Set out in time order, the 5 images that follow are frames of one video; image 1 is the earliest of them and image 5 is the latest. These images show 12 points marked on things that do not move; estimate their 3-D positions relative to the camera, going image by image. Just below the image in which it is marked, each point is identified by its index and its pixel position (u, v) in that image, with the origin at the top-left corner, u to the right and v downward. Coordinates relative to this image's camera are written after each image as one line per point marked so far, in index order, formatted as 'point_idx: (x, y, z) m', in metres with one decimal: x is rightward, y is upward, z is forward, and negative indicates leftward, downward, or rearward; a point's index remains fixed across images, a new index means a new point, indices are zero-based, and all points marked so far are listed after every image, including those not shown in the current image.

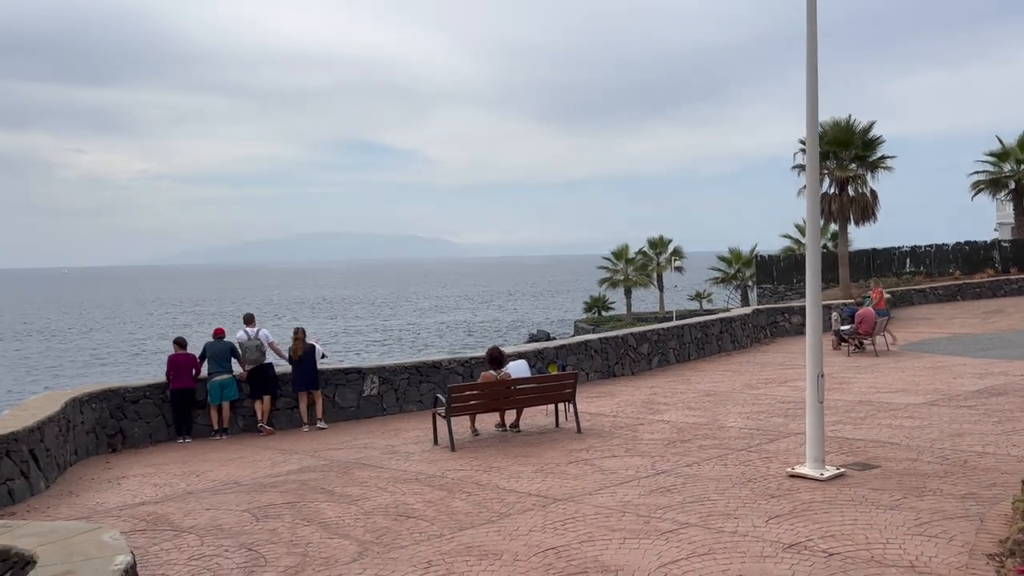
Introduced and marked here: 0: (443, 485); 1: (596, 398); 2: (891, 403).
0: (-0.7, -1.9, +8.0) m
1: (+1.3, -1.8, +13.4) m
2: (+5.2, -1.6, +11.5) m
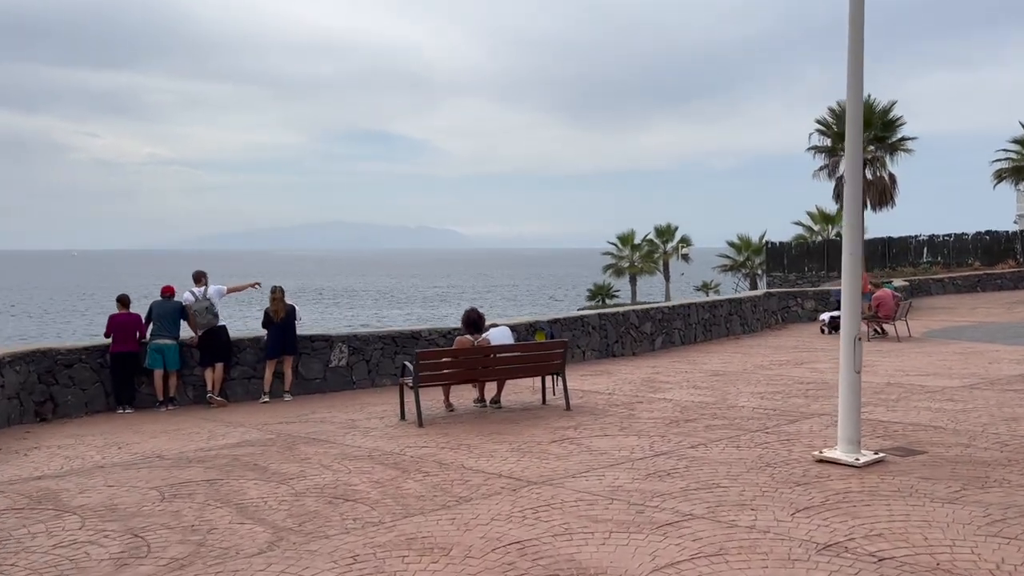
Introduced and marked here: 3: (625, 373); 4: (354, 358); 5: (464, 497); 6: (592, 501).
0: (-0.9, -1.4, +6.7) m
1: (+1.1, -1.3, +12.0) m
2: (+5.0, -1.2, +10.1) m
3: (+1.6, -1.2, +12.3) m
4: (-2.2, -1.0, +11.5) m
5: (-0.3, -1.4, +5.7) m
6: (+0.5, -1.4, +5.4) m
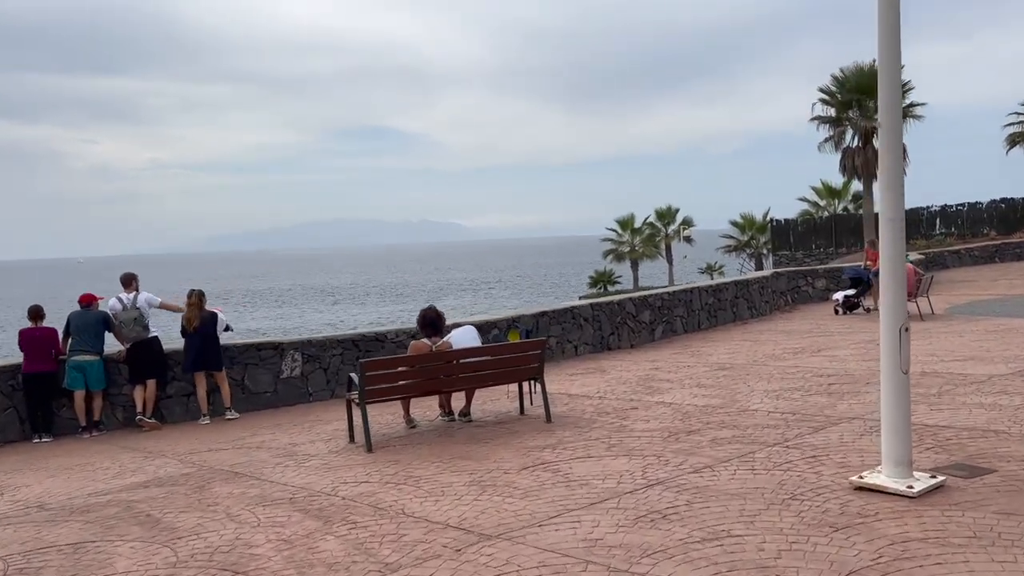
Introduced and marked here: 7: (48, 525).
0: (-1.2, -1.4, +5.3) m
1: (+0.9, -1.1, +10.6) m
2: (+4.7, -0.9, +8.7) m
3: (+1.4, -1.1, +10.9) m
4: (-2.4, -1.0, +10.1) m
5: (-0.6, -1.4, +4.3) m
6: (+0.2, -1.3, +4.0) m
7: (-3.1, -1.6, +5.5) m
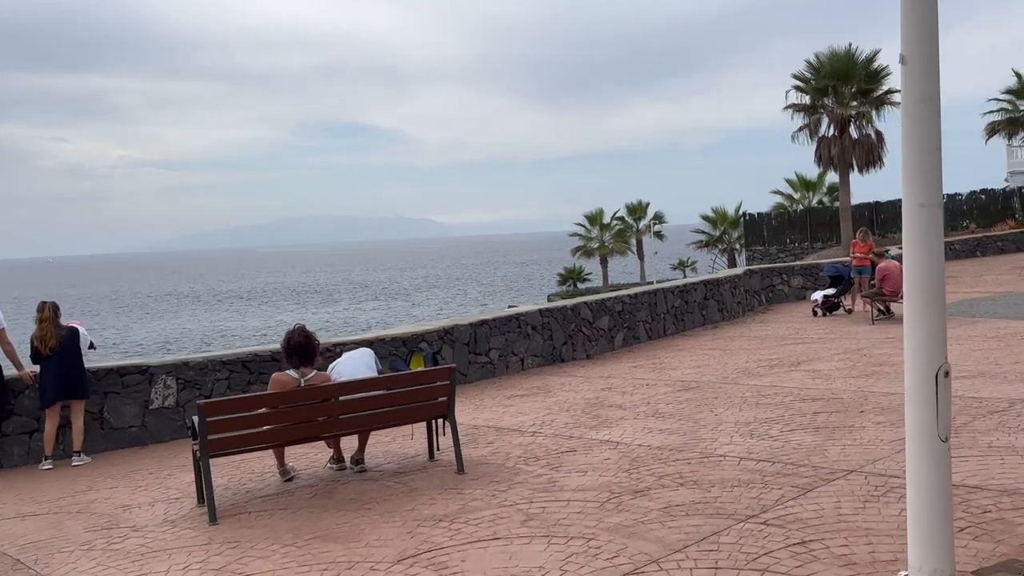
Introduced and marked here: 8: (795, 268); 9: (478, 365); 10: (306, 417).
0: (-1.8, -1.5, +3.5) m
1: (+0.1, -1.2, +8.9) m
2: (+4.0, -0.9, +7.1) m
3: (+0.6, -1.1, +9.2) m
4: (-3.2, -1.1, +8.3) m
5: (-1.2, -1.5, +2.5) m
6: (-0.4, -1.4, +2.3) m
7: (-3.7, -1.7, +3.8) m
8: (+6.3, +0.4, +18.6) m
9: (-0.4, -1.0, +10.8) m
10: (-1.4, -0.9, +5.7) m
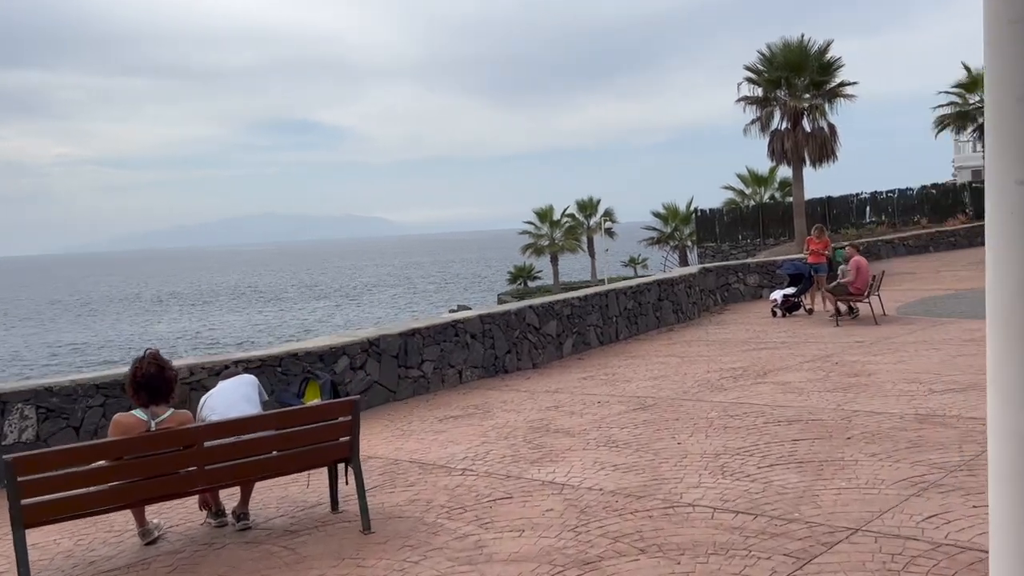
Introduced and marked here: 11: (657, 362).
0: (-2.1, -1.6, +2.3) m
1: (-0.5, -1.2, +7.7) m
2: (+3.4, -1.0, +6.1) m
3: (0.0, -1.2, +8.1) m
4: (-3.8, -1.1, +6.9) m
5: (-1.5, -1.6, +1.3) m
6: (-0.6, -1.5, +1.1) m
7: (-4.0, -1.8, +2.4) m
8: (+5.1, +0.5, +17.8) m
9: (-1.2, -1.0, +9.6) m
10: (-1.8, -0.9, +4.4) m
11: (+1.9, -0.9, +10.8) m
